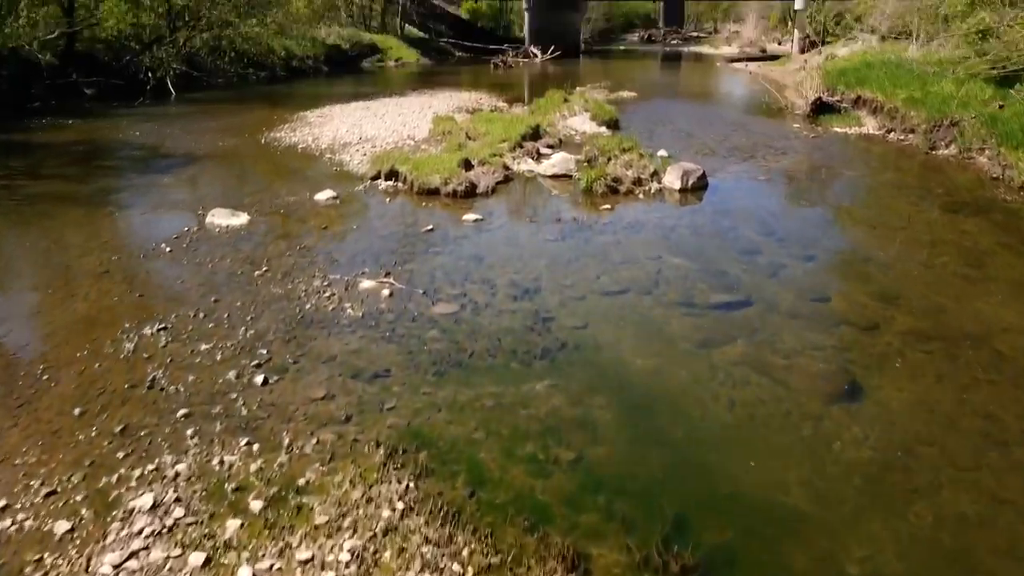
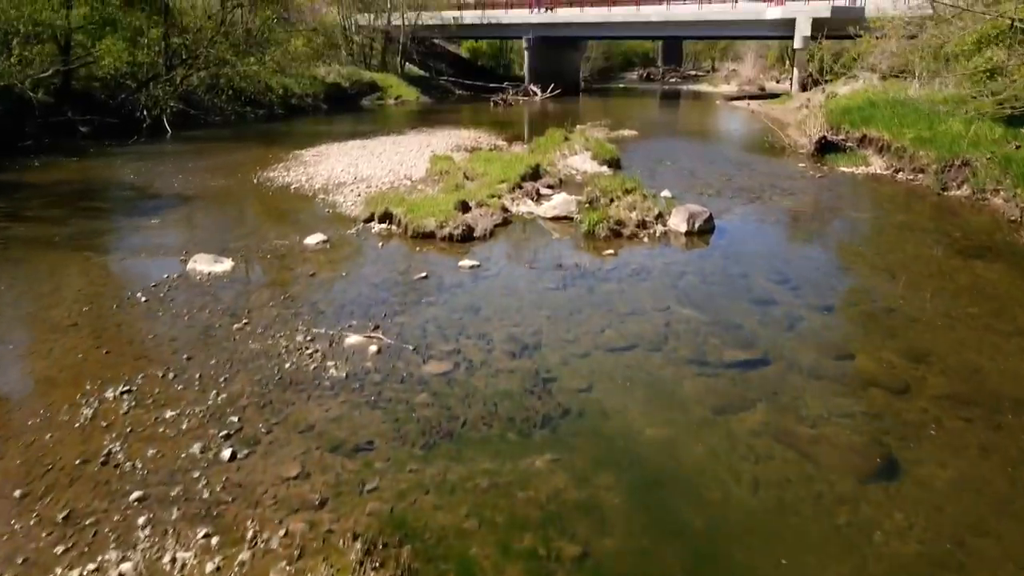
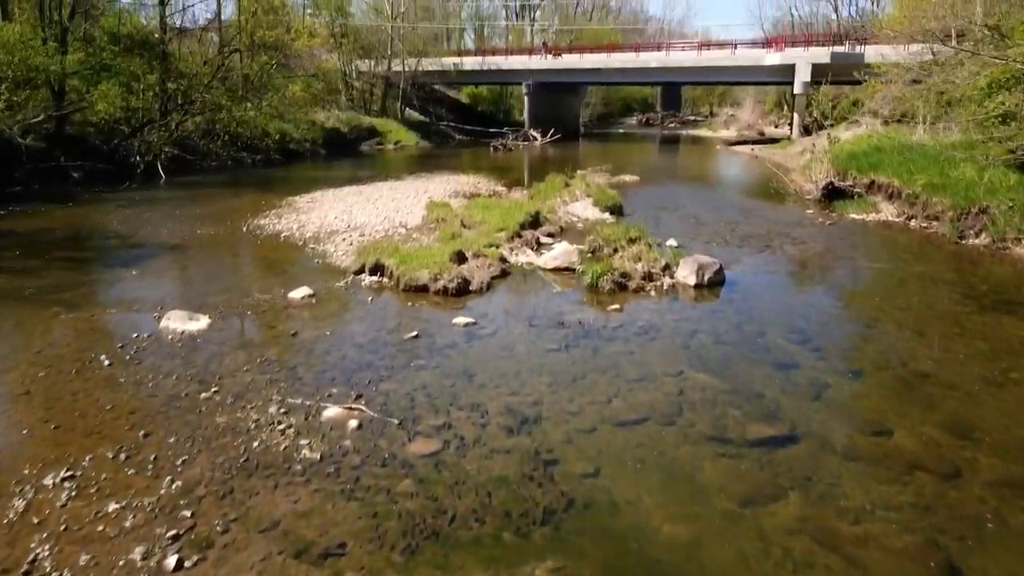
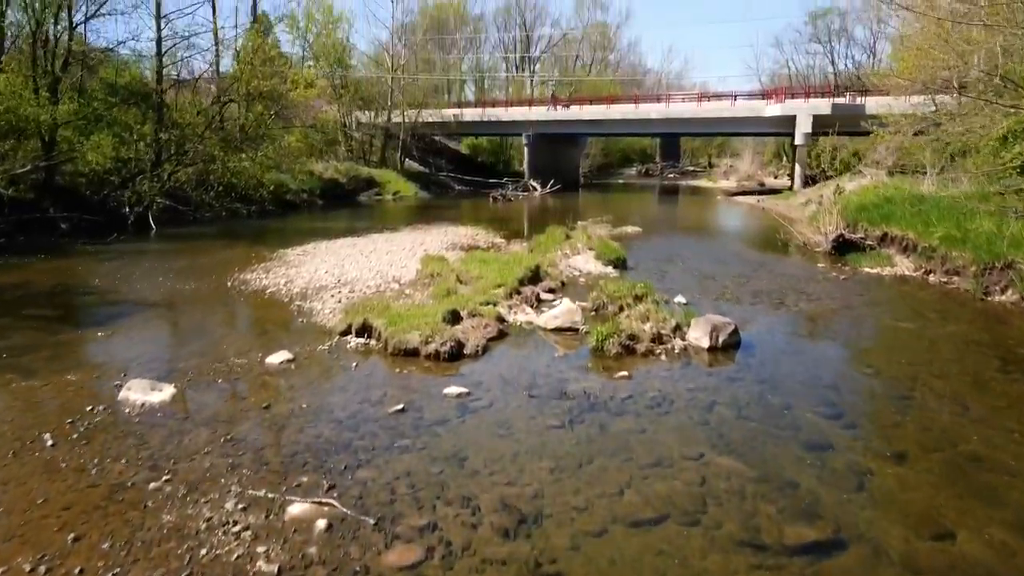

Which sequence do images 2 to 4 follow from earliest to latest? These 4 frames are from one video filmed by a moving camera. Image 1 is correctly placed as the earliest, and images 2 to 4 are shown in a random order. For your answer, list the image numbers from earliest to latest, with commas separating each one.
2, 3, 4
